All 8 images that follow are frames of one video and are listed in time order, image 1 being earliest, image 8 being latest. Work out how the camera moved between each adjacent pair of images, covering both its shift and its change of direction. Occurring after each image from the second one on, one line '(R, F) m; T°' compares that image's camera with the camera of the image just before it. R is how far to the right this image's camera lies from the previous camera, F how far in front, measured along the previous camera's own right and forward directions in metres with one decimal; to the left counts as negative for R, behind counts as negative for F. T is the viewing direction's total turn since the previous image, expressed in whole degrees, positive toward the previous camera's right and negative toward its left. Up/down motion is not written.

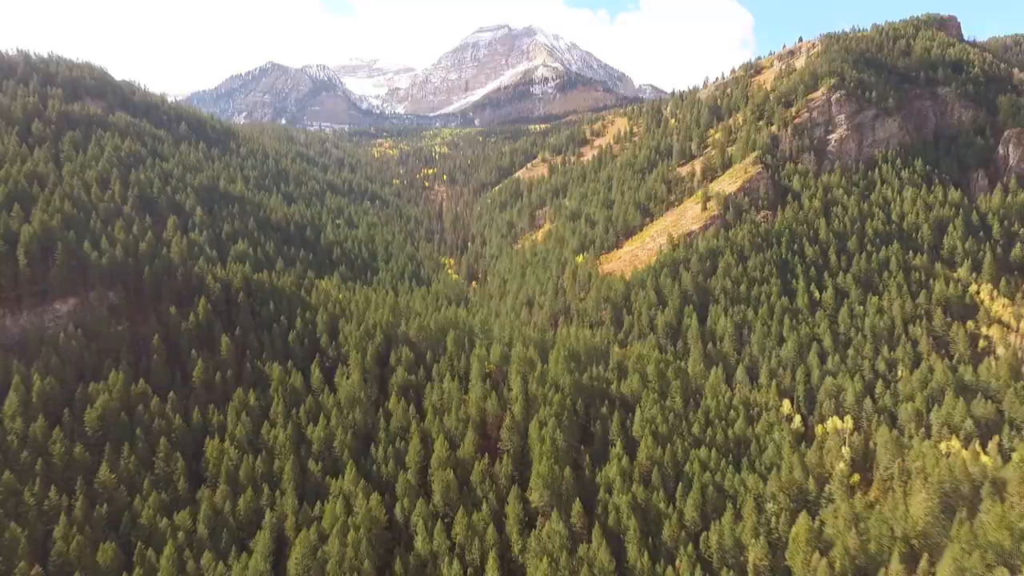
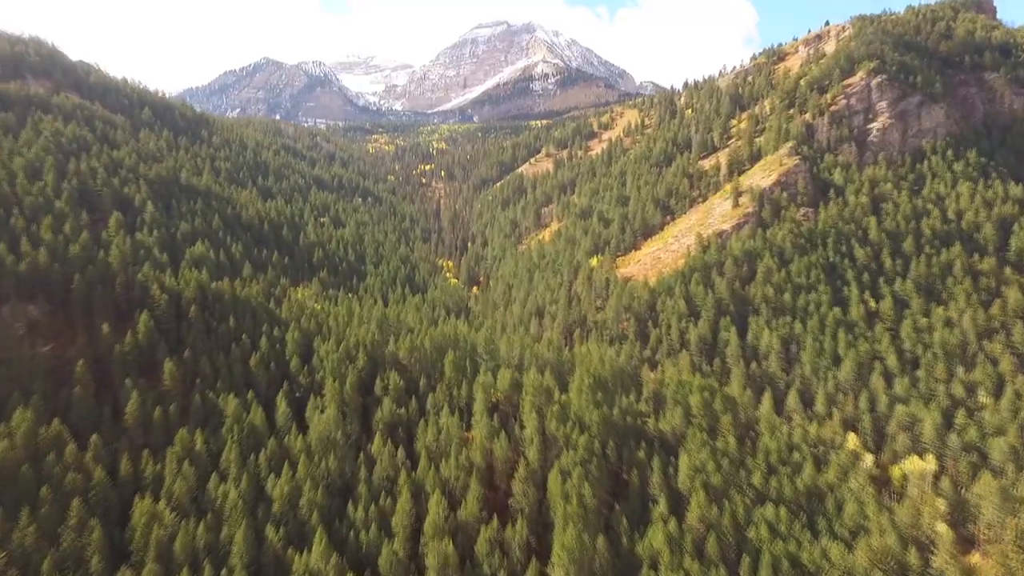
(-1.3, +12.7) m; 0°
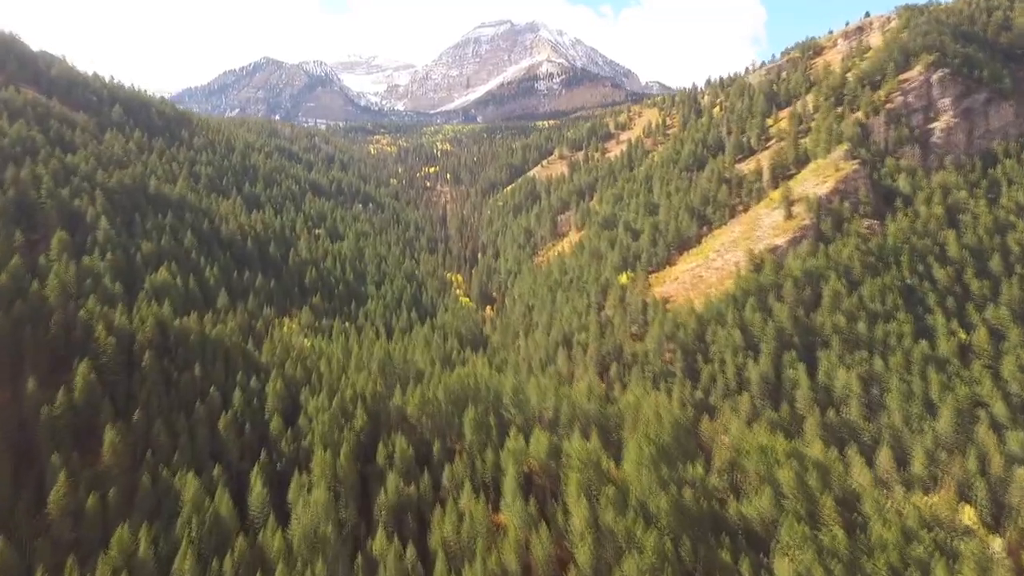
(-2.8, +12.1) m; 0°
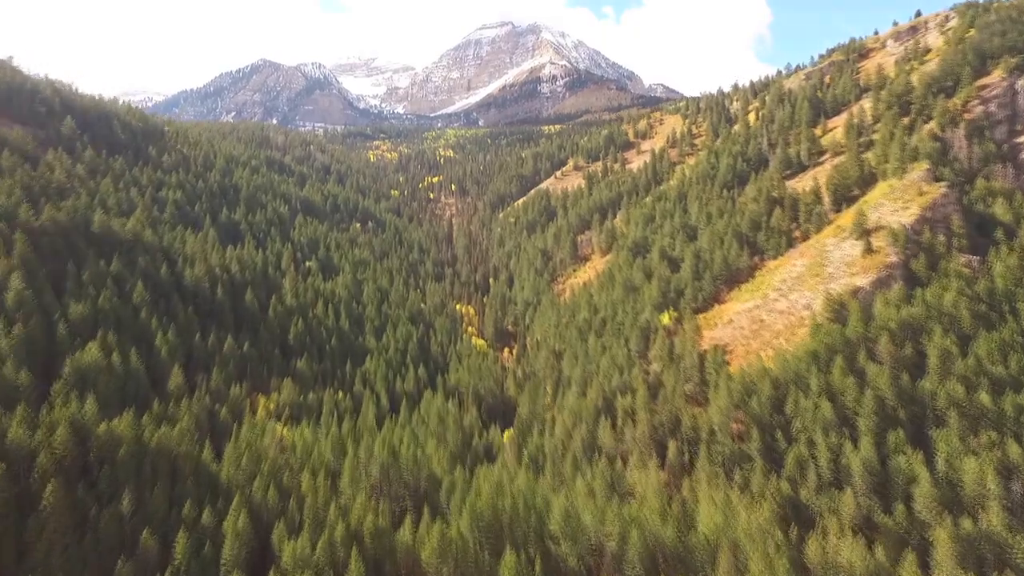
(-3.2, +13.8) m; 0°
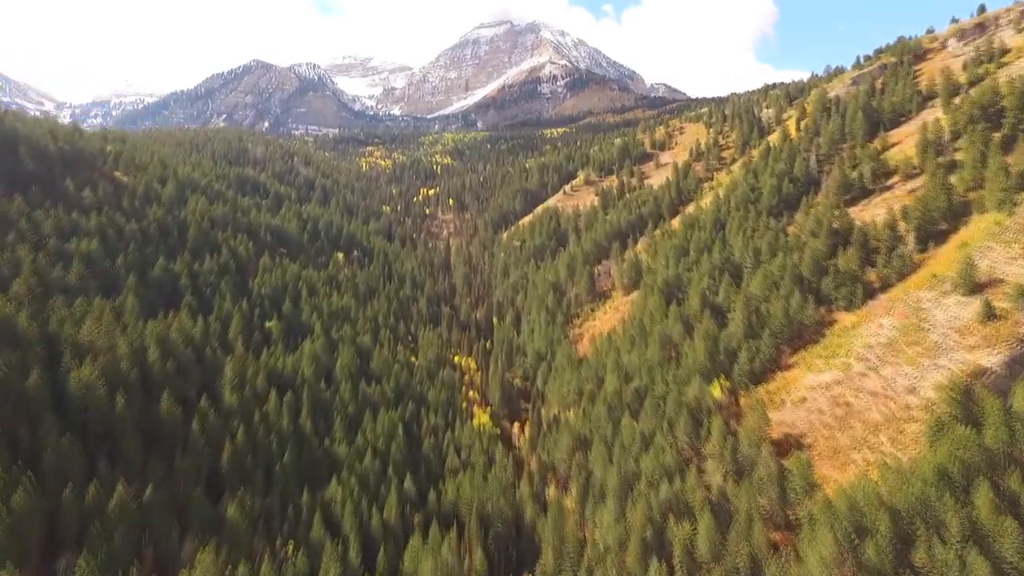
(-1.4, +16.6) m; 0°
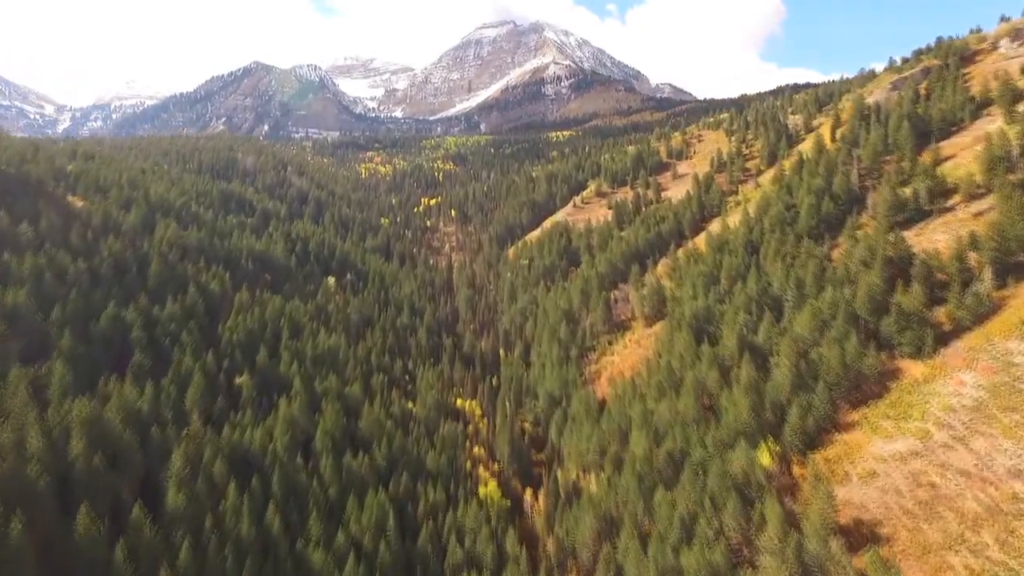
(-0.8, +9.7) m; 0°
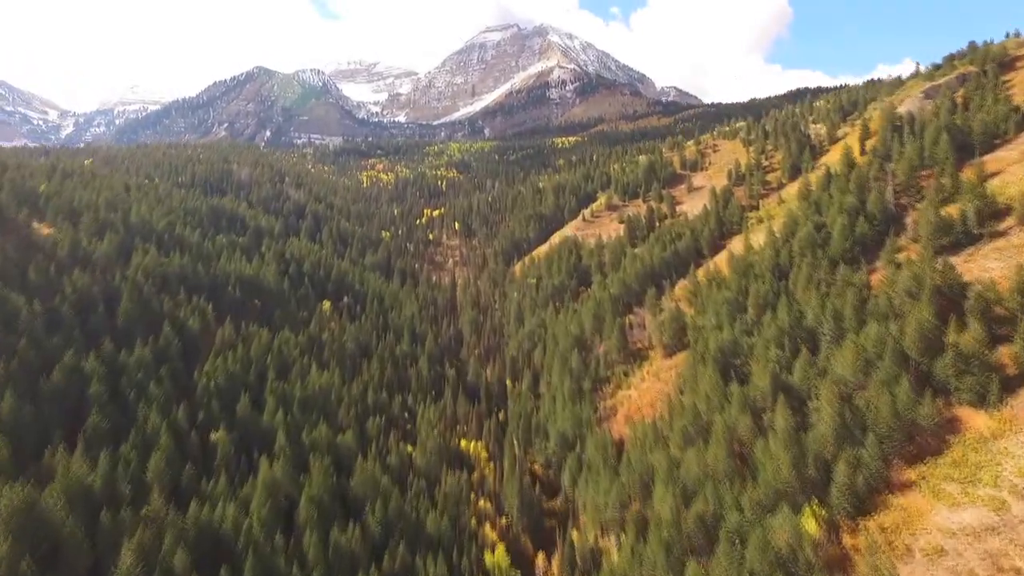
(-0.5, +6.5) m; 0°
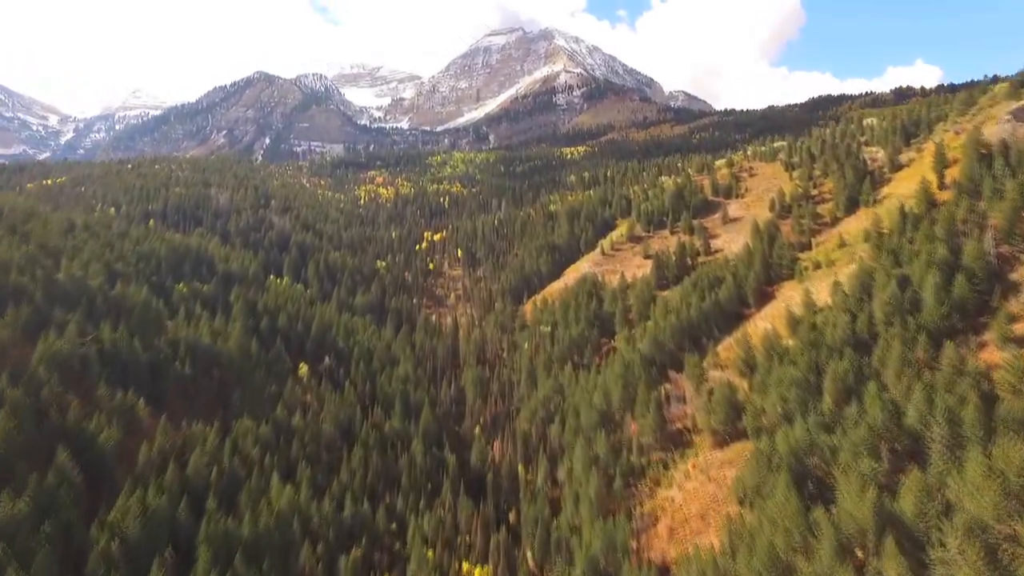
(-1.0, +15.2) m; 0°
